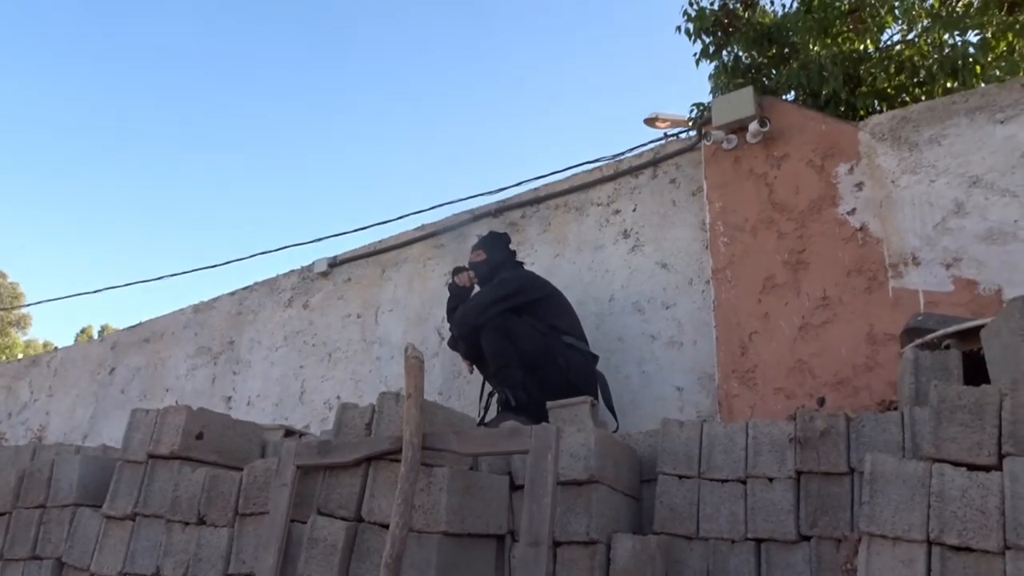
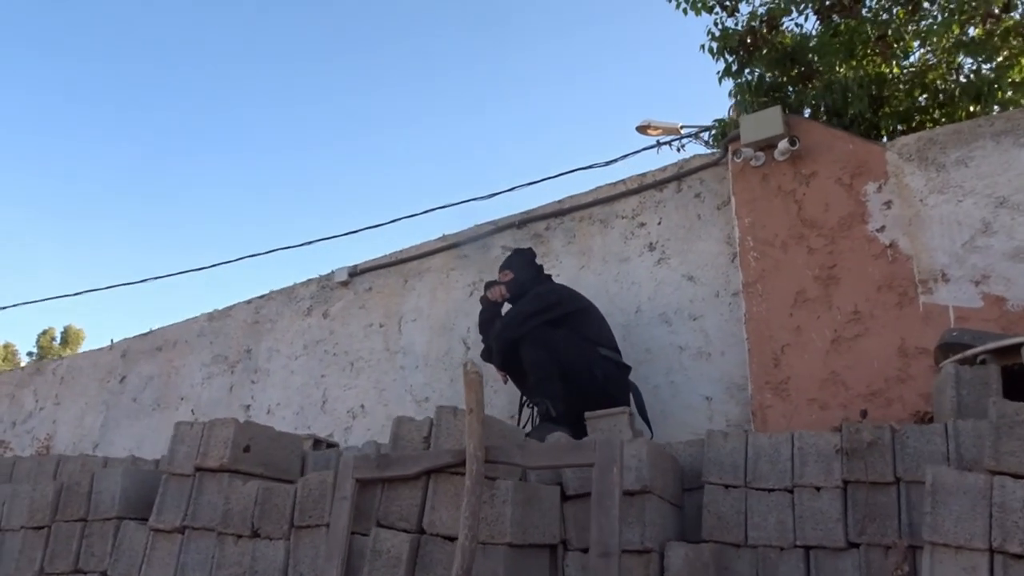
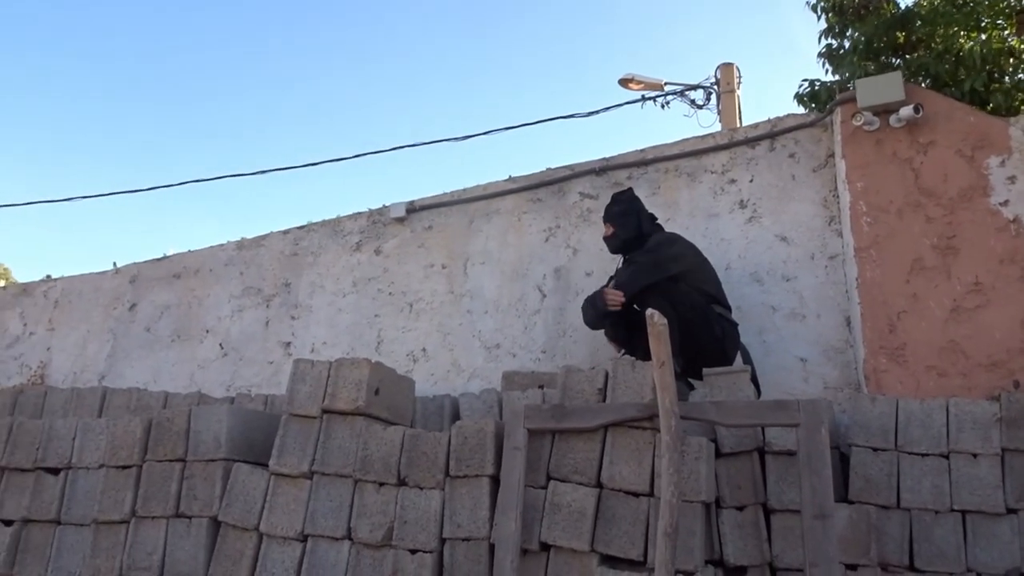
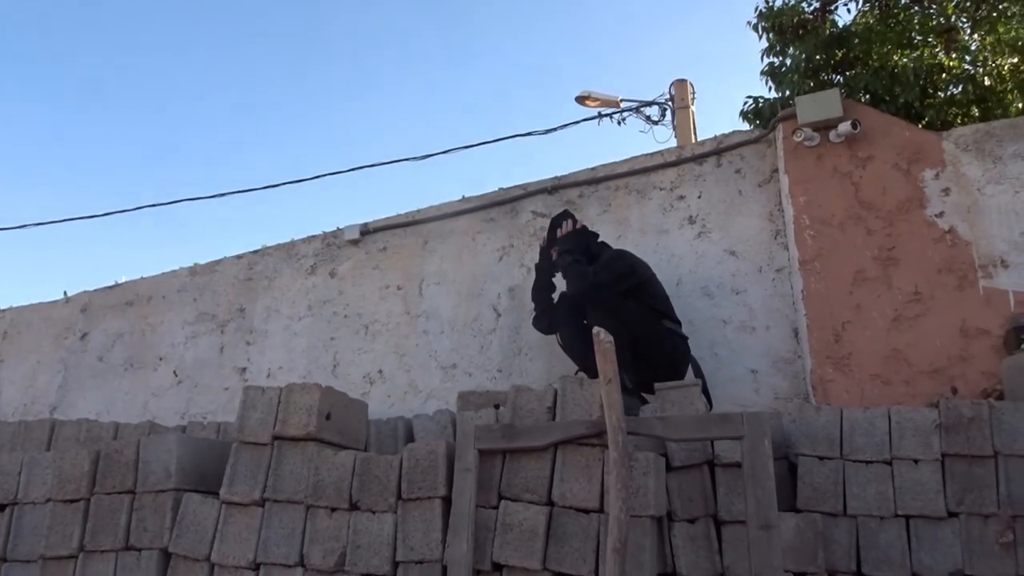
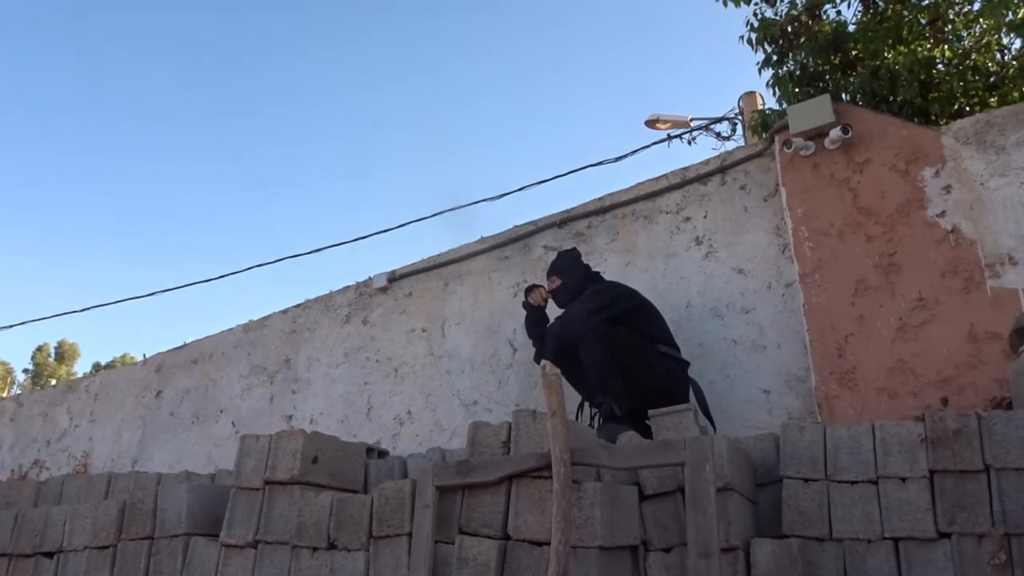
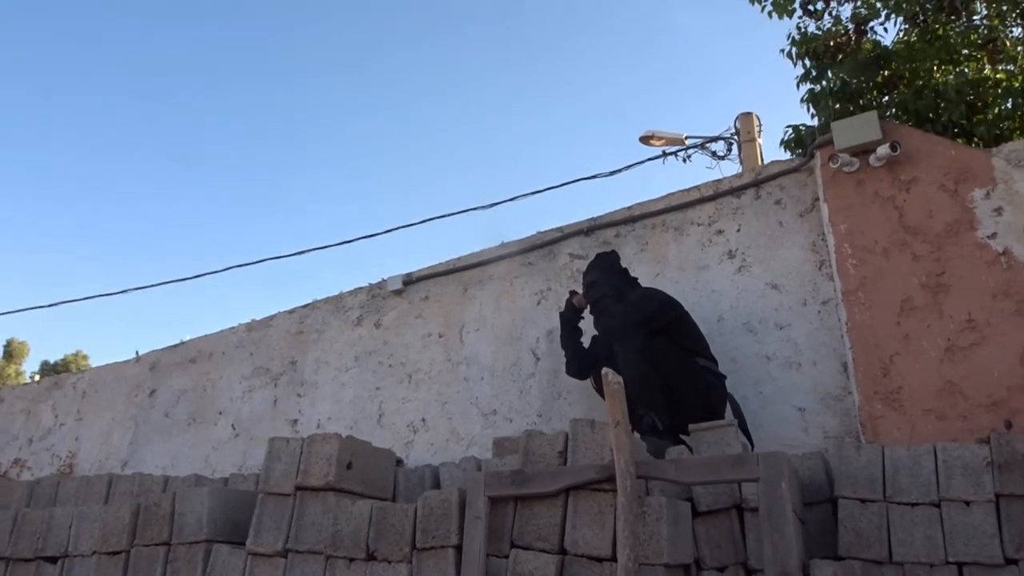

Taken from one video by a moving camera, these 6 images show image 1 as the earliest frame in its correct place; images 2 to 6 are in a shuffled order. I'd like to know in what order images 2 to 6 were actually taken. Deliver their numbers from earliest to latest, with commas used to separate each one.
2, 5, 6, 4, 3
